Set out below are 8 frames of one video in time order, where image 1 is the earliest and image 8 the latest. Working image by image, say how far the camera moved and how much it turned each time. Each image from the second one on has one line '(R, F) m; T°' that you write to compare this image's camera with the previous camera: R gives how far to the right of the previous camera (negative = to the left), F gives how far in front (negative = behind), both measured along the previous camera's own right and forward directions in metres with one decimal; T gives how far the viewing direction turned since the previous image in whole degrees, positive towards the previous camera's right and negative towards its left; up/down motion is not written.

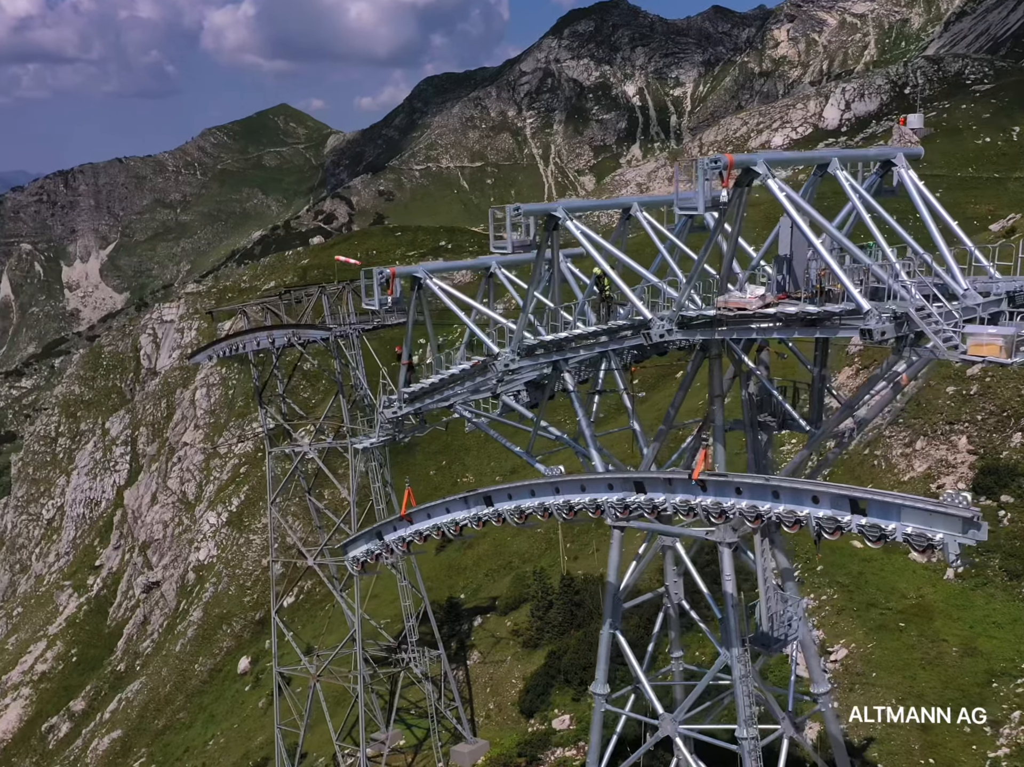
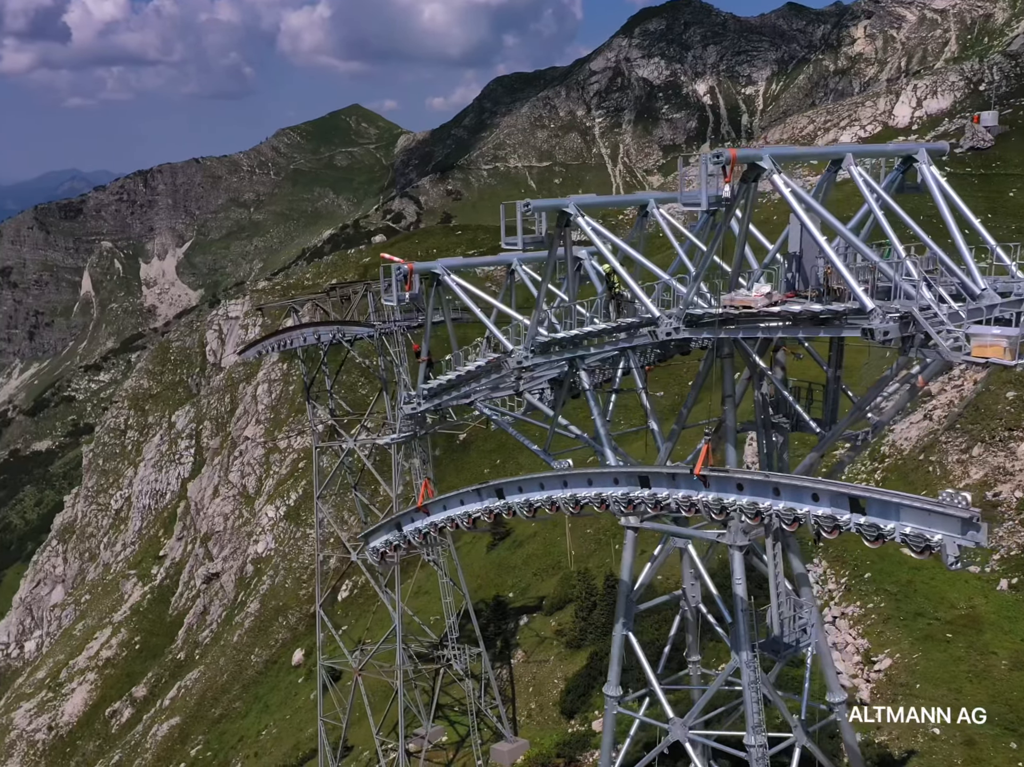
(+1.8, +0.1) m; -4°
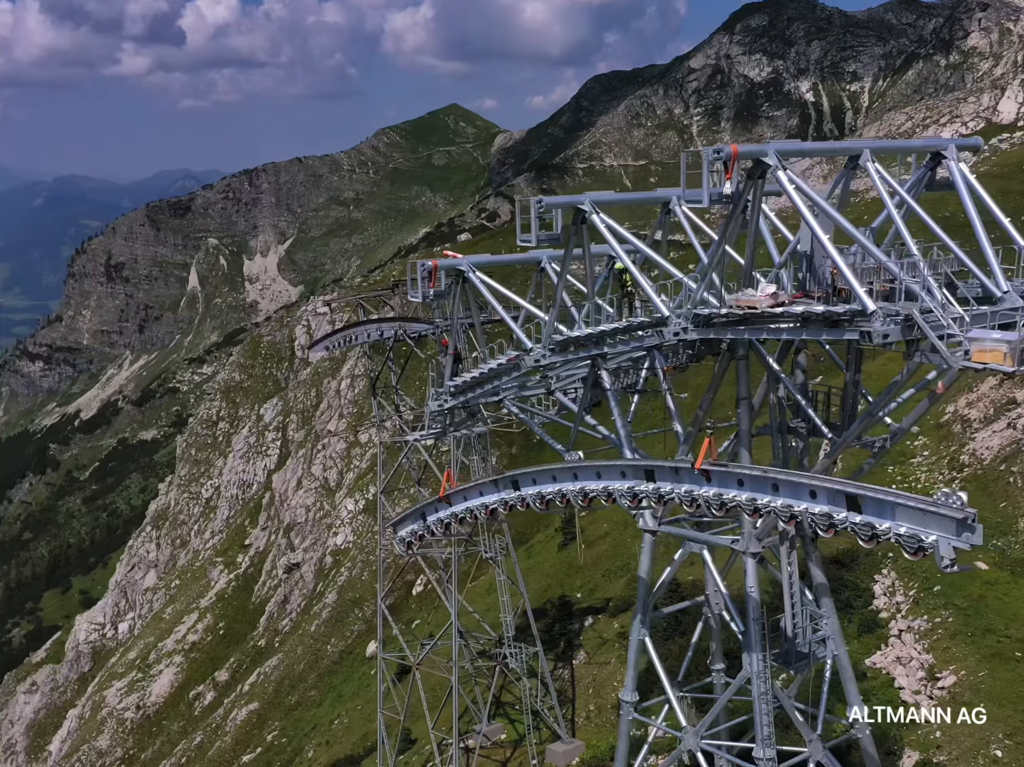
(+2.5, +0.2) m; -6°
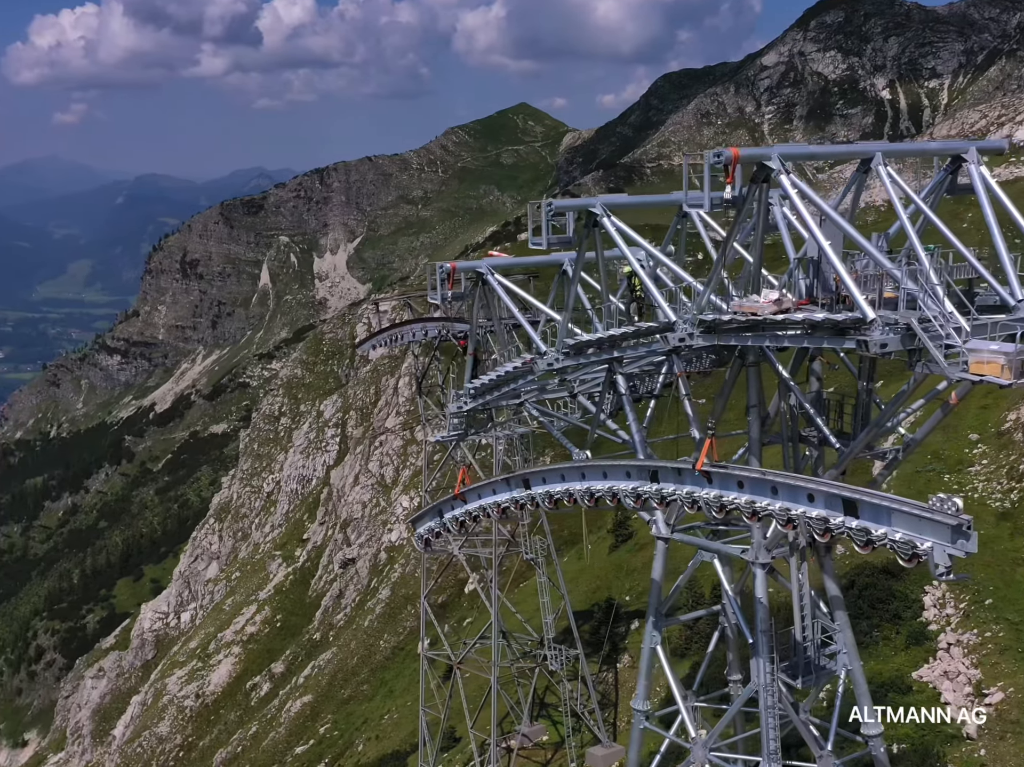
(+1.7, +0.1) m; -4°
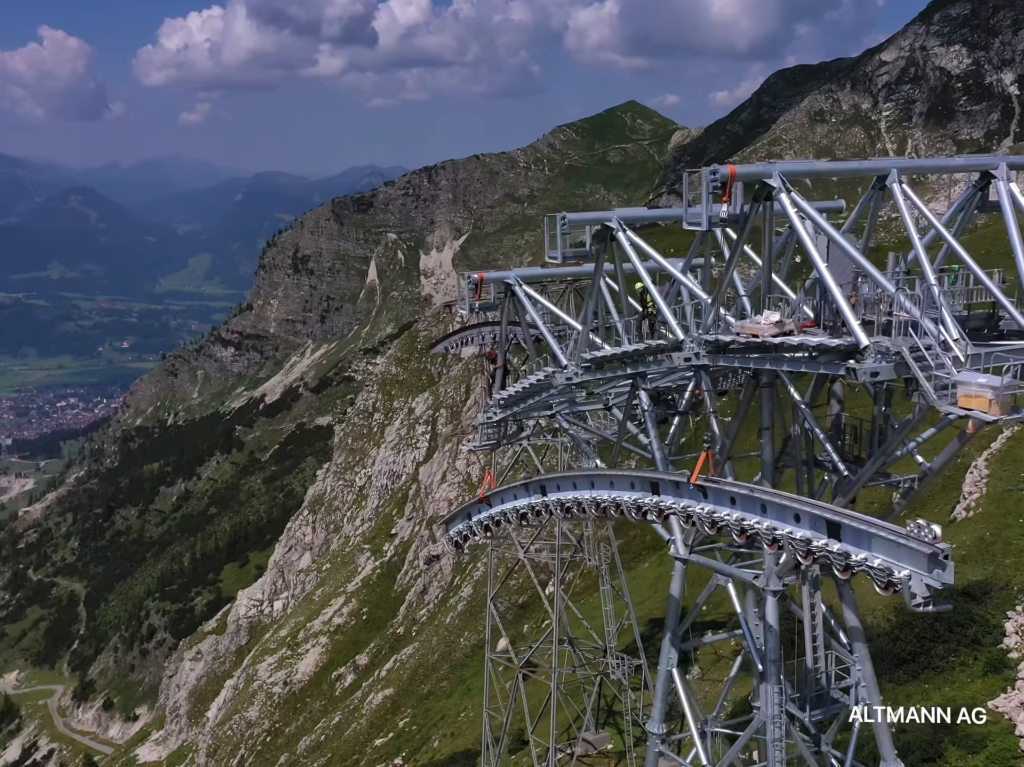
(+2.7, +0.3) m; -6°
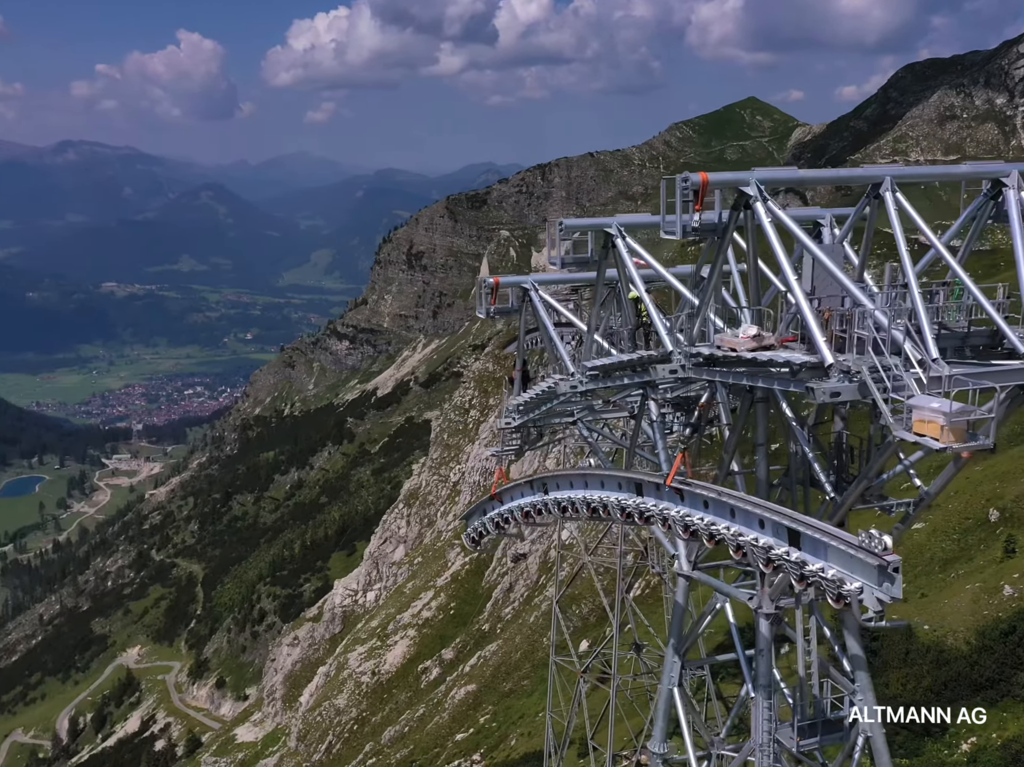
(+3.3, +0.4) m; -7°
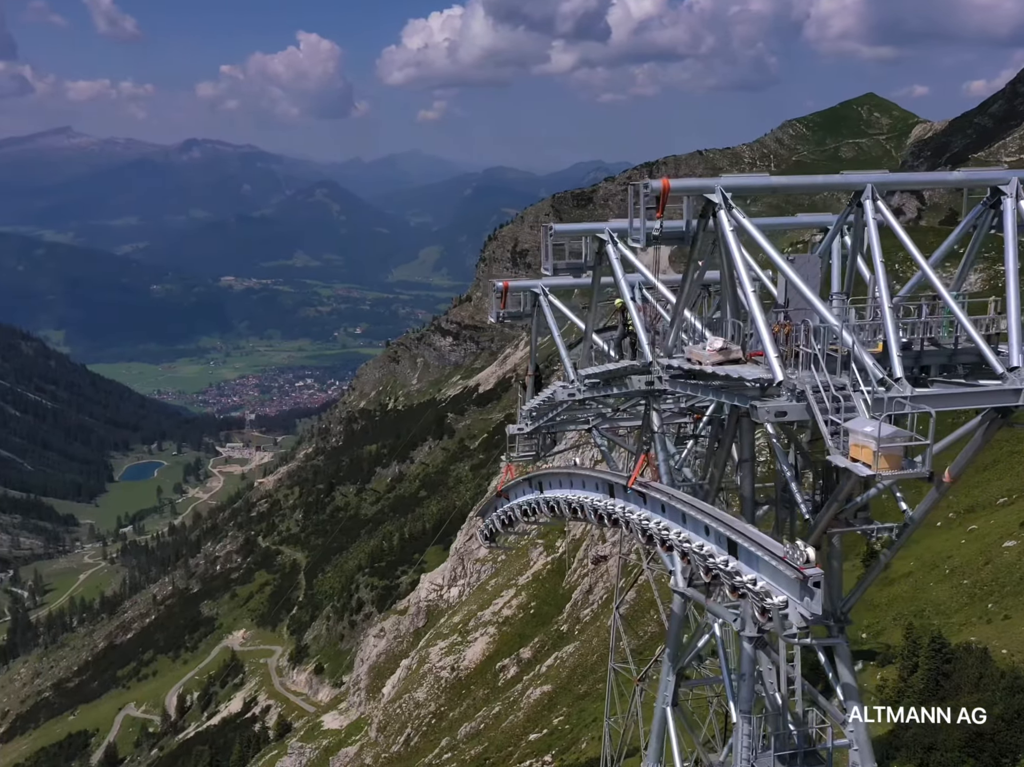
(+3.1, +0.4) m; -7°
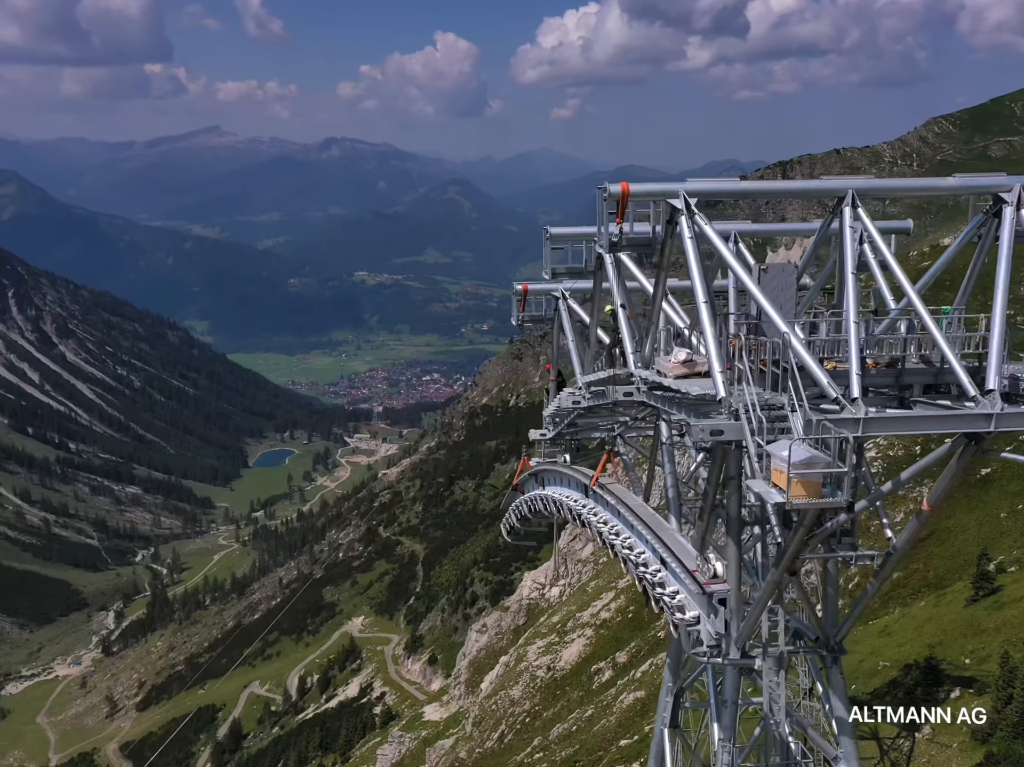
(+3.4, +0.5) m; -8°
